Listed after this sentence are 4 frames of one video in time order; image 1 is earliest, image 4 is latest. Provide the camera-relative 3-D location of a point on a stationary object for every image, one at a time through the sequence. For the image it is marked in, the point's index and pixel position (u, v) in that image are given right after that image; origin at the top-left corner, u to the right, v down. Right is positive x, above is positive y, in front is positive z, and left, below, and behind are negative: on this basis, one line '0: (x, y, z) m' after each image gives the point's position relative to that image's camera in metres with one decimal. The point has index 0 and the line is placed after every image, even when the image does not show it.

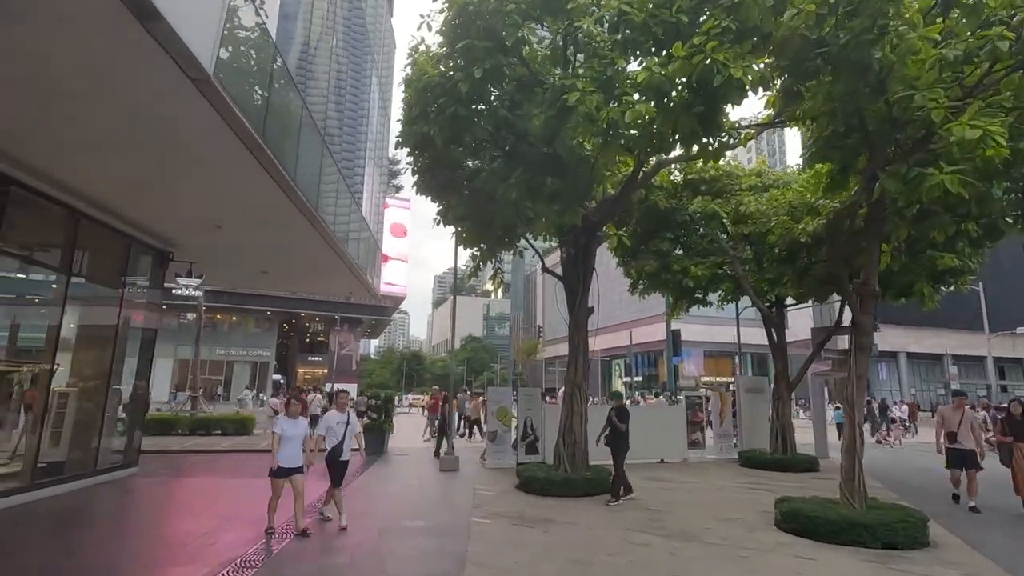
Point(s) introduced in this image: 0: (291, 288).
0: (-6.4, +0.1, +15.6) m
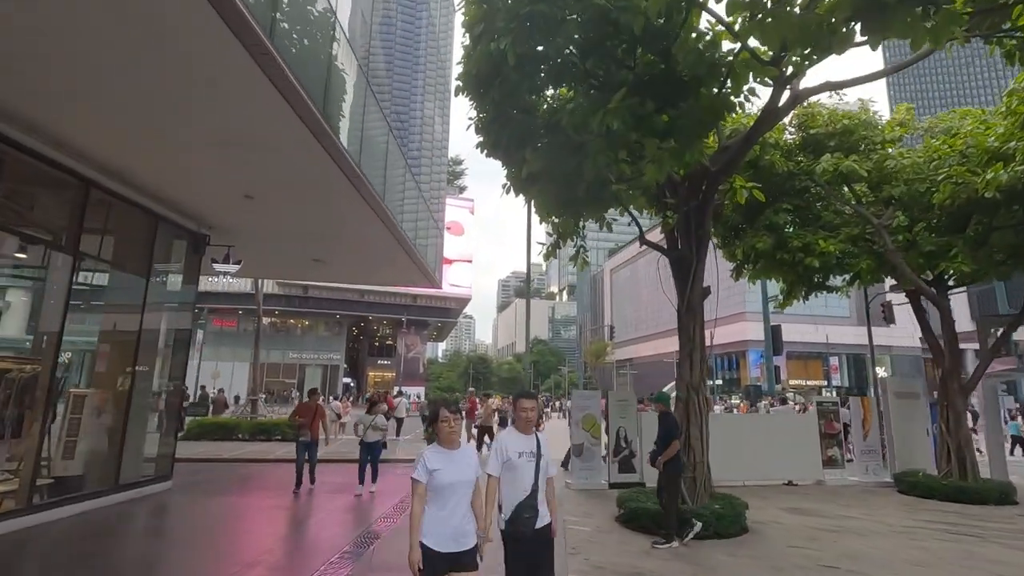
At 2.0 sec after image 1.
0: (-4.3, +0.3, +14.2) m
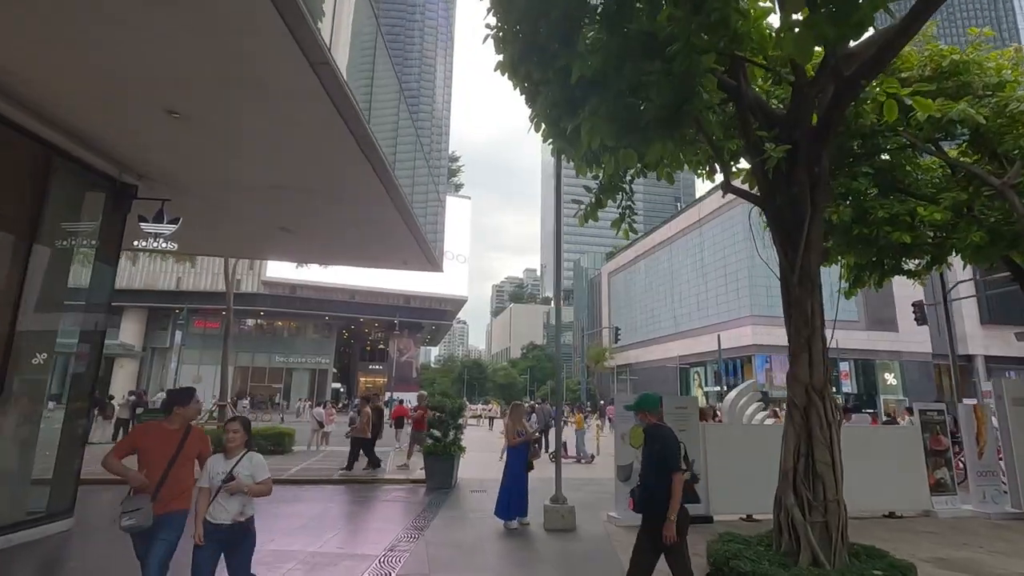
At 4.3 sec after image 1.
0: (-4.0, +0.7, +11.8) m
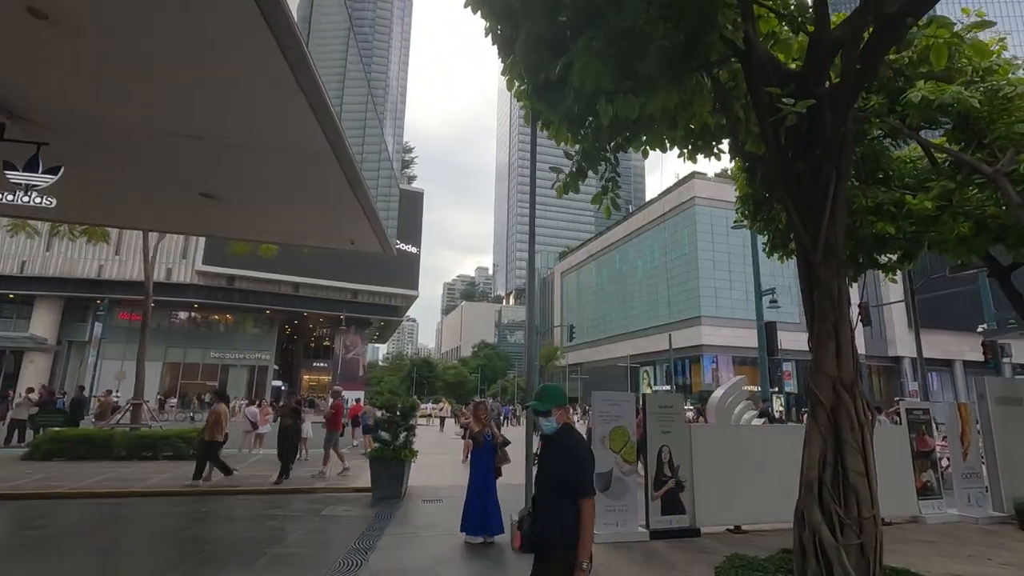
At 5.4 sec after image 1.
0: (-4.8, +1.0, +10.4) m
